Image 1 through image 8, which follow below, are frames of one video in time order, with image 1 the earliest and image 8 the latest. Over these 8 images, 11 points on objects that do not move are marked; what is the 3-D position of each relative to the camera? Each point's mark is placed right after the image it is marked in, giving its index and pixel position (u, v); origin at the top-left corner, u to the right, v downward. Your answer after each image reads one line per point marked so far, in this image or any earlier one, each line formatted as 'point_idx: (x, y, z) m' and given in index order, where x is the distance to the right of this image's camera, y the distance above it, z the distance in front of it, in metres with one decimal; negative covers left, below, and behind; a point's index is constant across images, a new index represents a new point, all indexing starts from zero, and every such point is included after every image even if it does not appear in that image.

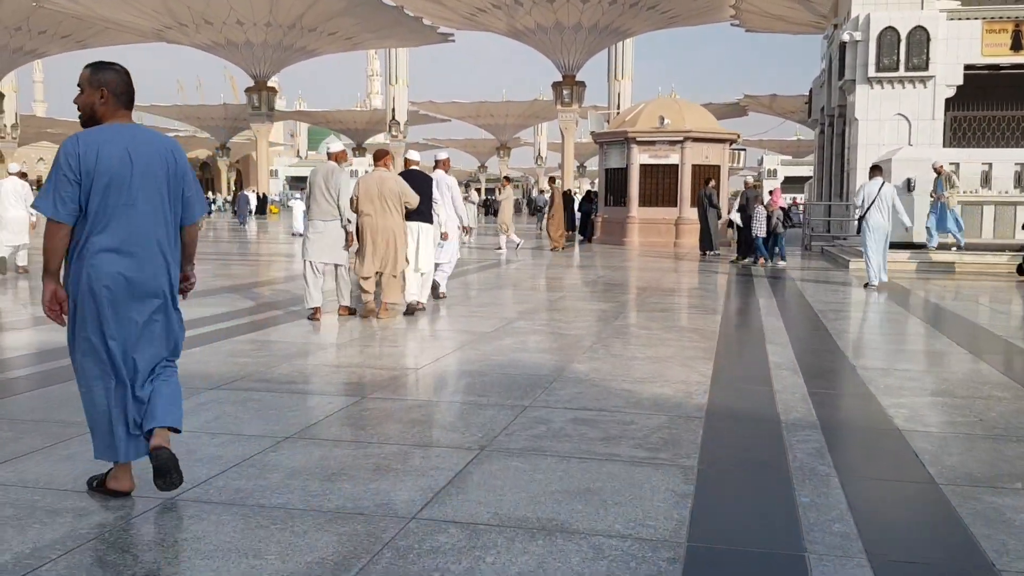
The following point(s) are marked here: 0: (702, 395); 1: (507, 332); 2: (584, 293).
0: (+1.0, -0.6, +5.0) m
1: (0.0, -0.3, +7.2) m
2: (+0.8, 0.0, +10.9) m
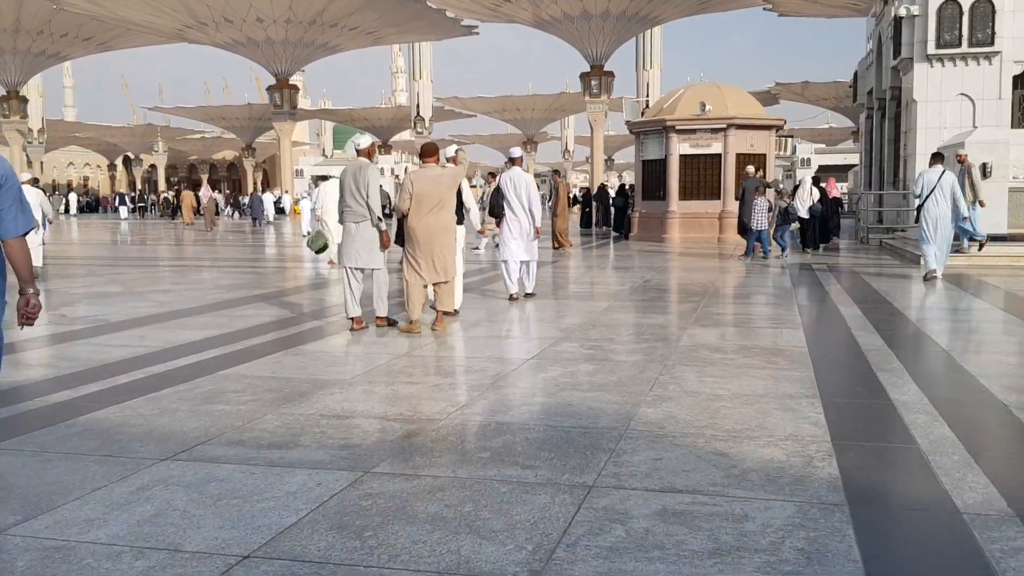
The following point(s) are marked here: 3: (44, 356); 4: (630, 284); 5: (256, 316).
0: (+1.2, -0.7, +3.7) m
1: (+0.2, -0.4, +5.9) m
2: (+1.2, -0.1, +9.6) m
3: (-3.2, -0.5, +6.4) m
4: (+1.5, +0.1, +11.8) m
5: (-2.3, -0.2, +8.5) m
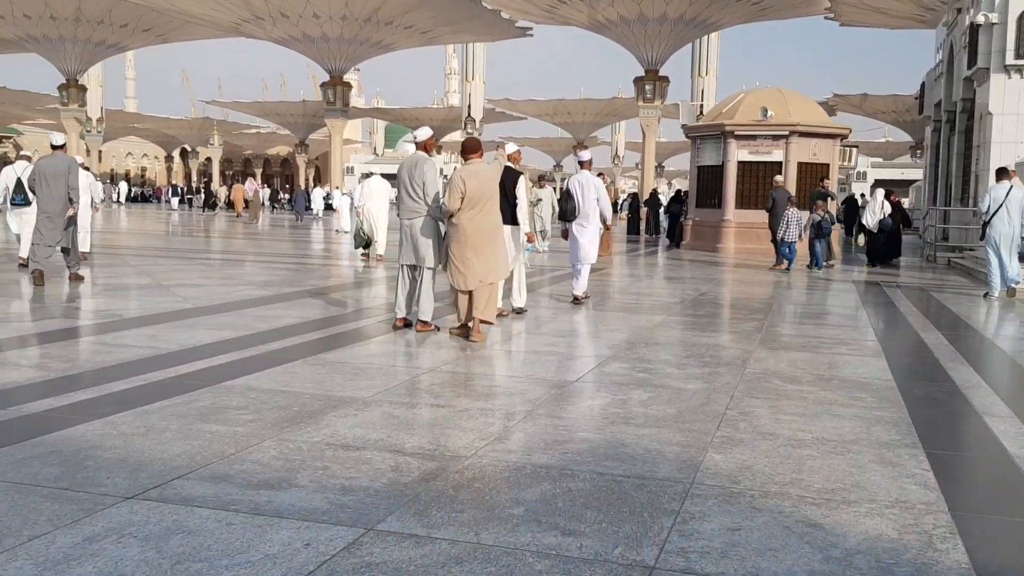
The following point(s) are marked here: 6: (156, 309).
0: (+1.4, -0.8, +2.9) m
1: (+0.5, -0.5, +5.2) m
2: (+1.7, -0.2, +8.8) m
3: (-2.9, -0.4, +5.8) m
4: (+2.0, 0.0, +11.0) m
5: (-2.0, -0.2, +7.9) m
6: (-3.1, -0.2, +8.2) m
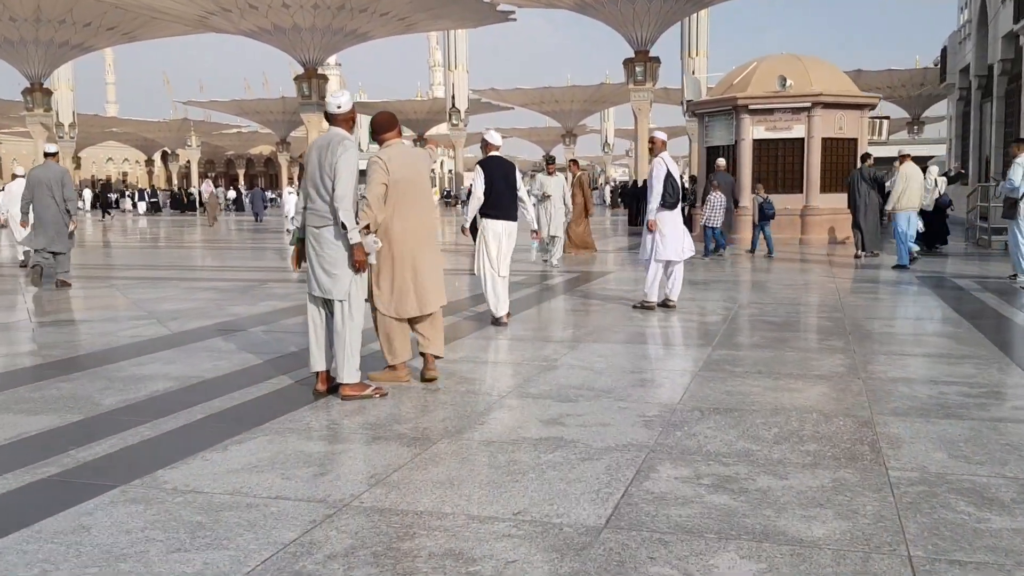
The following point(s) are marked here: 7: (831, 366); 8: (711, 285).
0: (+1.3, -1.0, +0.5) m
1: (+0.4, -0.7, +2.8) m
2: (+1.5, -0.3, +6.4) m
3: (-3.0, -0.7, +3.4) m
4: (+1.9, -0.1, +8.7) m
5: (-2.1, -0.5, +5.5) m
6: (-3.2, -0.5, +5.8) m
7: (+1.8, -0.5, +5.3) m
8: (+2.3, 0.0, +10.8) m
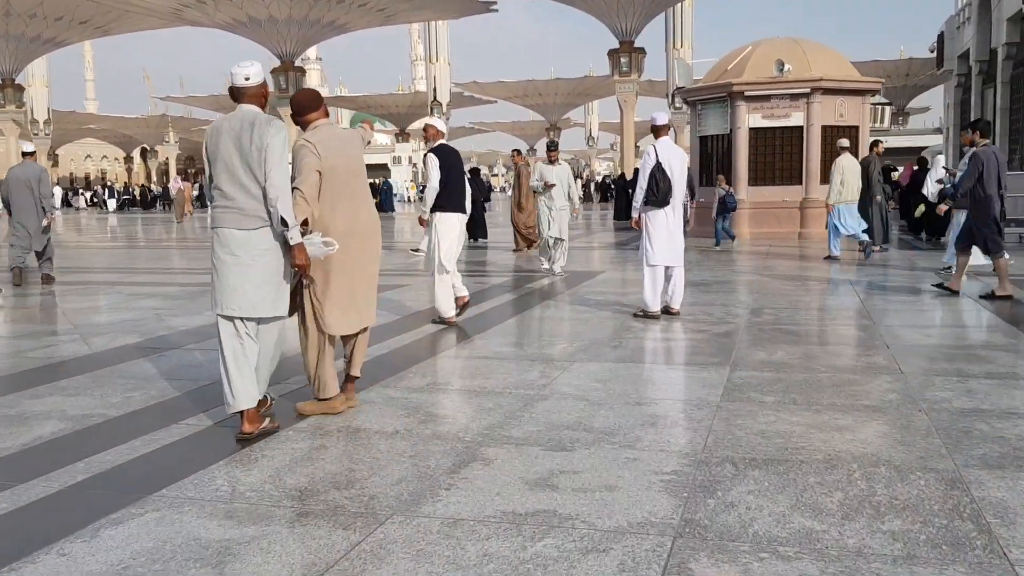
0: (+1.3, -1.0, -0.5) m
1: (+0.4, -0.8, +1.8) m
2: (+1.4, -0.4, +5.4) m
3: (-3.1, -0.8, +2.4) m
4: (+1.7, -0.1, +7.7) m
5: (-2.2, -0.6, +4.5) m
6: (-3.3, -0.6, +4.7) m
7: (+1.7, -0.5, +4.4) m
8: (+2.1, 0.0, +9.8) m
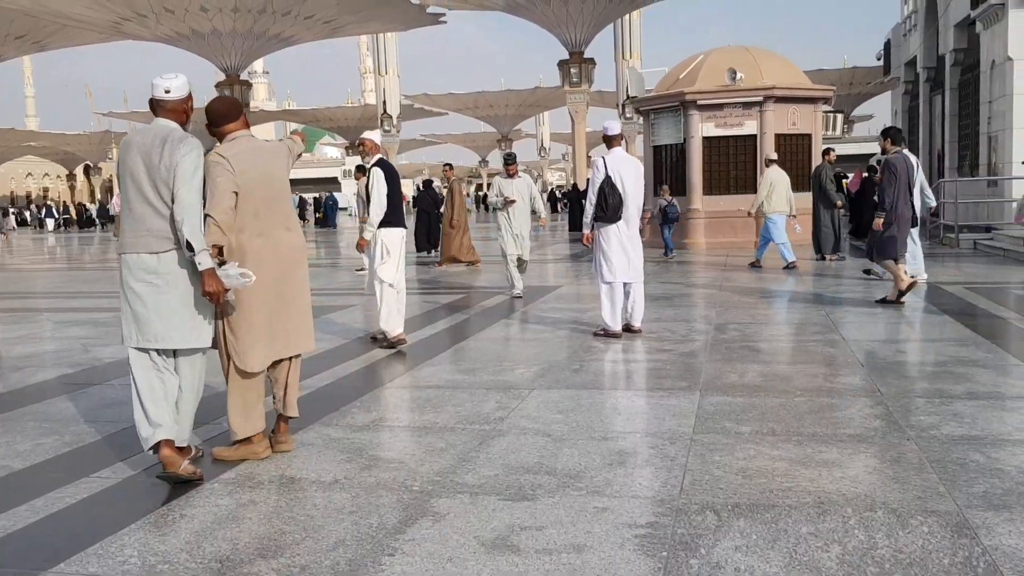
0: (+1.3, -1.1, -0.8) m
1: (+0.3, -0.9, +1.4) m
2: (+1.2, -0.5, +5.1) m
3: (-3.2, -1.0, +1.8) m
4: (+1.4, -0.3, +7.4) m
5: (-2.4, -0.7, +4.0) m
6: (-3.6, -0.8, +4.2) m
7: (+1.5, -0.6, +4.1) m
8: (+1.6, -0.1, +9.5) m
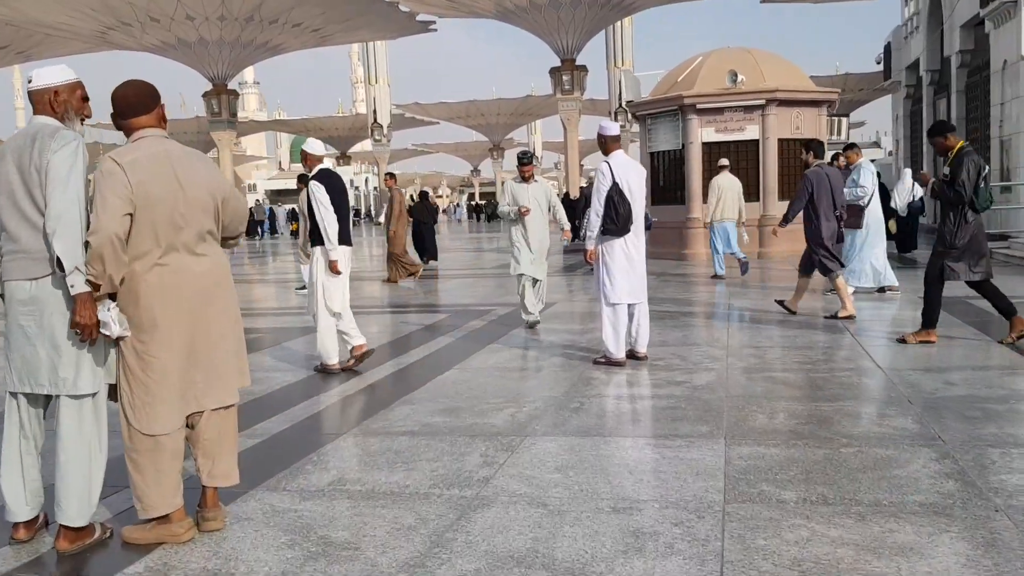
0: (+1.3, -1.1, -1.6) m
1: (+0.3, -1.0, +0.7) m
2: (+1.1, -0.6, +4.4) m
3: (-3.2, -1.1, +1.0) m
4: (+1.3, -0.4, +6.6) m
5: (-2.4, -0.9, +3.2) m
6: (-3.6, -0.9, +3.4) m
7: (+1.5, -0.7, +3.3) m
8: (+1.5, -0.3, +8.8) m
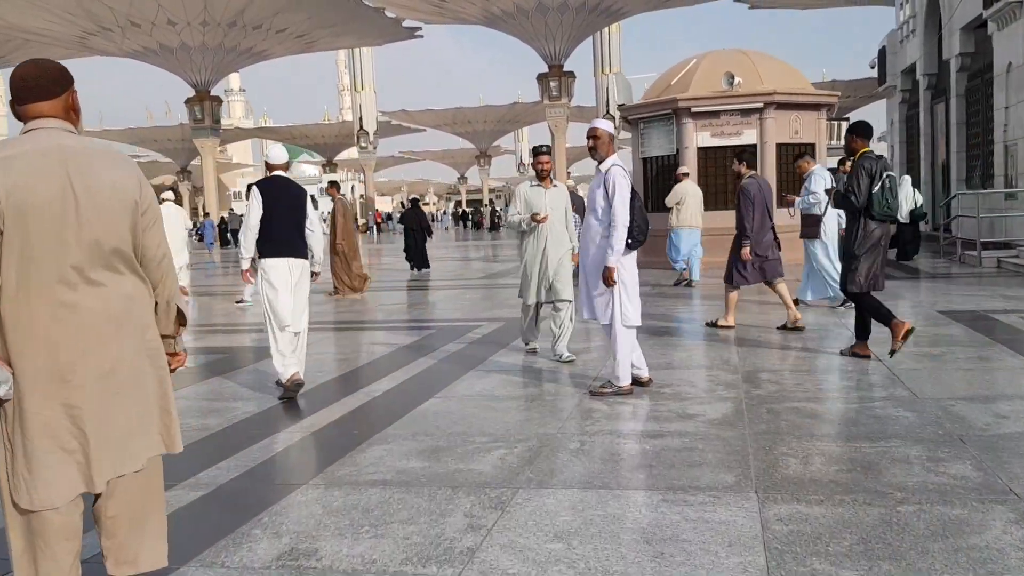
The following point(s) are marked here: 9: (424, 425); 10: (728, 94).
0: (+1.4, -1.2, -2.2) m
1: (+0.3, -1.0, 0.0) m
2: (+1.1, -0.7, +3.7) m
3: (-3.2, -1.2, +0.3) m
4: (+1.2, -0.5, +6.0) m
5: (-2.4, -0.9, +2.5) m
6: (-3.6, -1.0, +2.7) m
7: (+1.5, -0.8, +2.7) m
8: (+1.4, -0.4, +8.1) m
9: (-0.4, -0.7, +4.5) m
10: (+3.2, +2.9, +13.9) m
